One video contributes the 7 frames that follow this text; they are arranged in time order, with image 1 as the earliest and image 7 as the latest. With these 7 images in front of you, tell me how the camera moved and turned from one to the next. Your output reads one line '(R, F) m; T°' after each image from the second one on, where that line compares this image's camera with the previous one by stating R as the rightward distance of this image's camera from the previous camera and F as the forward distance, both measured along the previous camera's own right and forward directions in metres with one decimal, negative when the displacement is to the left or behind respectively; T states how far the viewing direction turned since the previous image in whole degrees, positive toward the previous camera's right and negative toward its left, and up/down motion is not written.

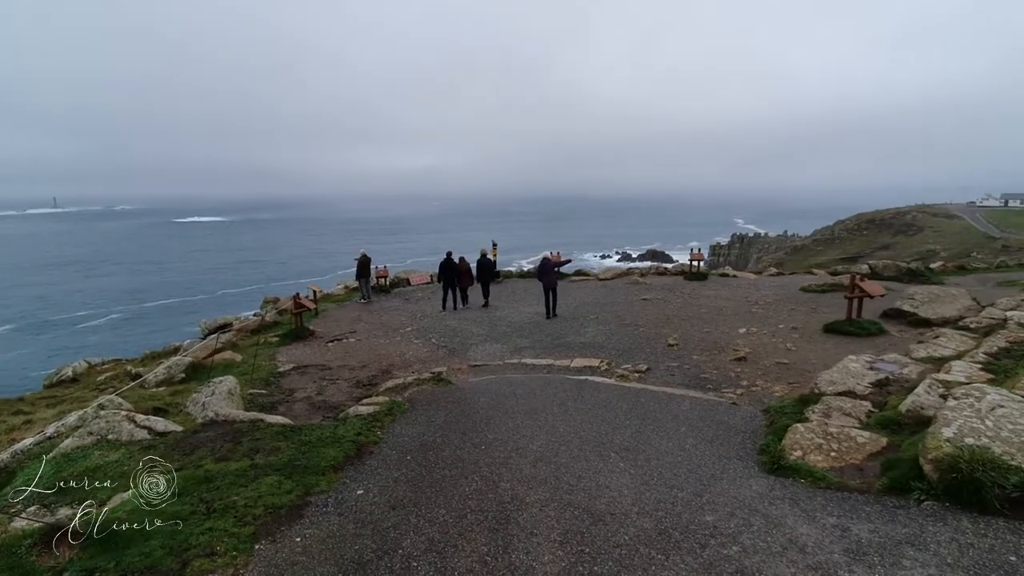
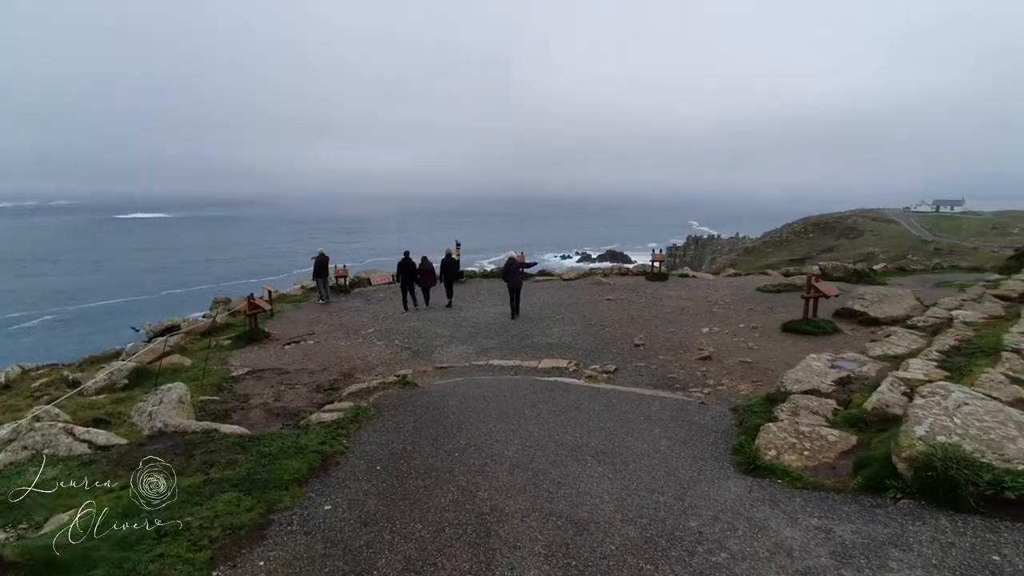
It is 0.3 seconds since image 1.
(-0.2, +0.2) m; +4°
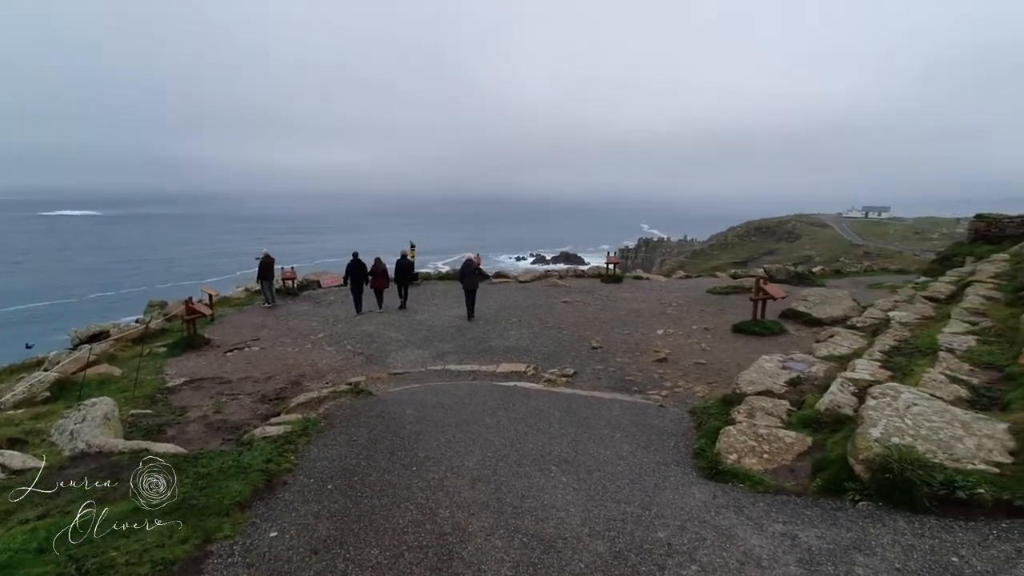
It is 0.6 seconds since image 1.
(-0.1, +0.2) m; +5°
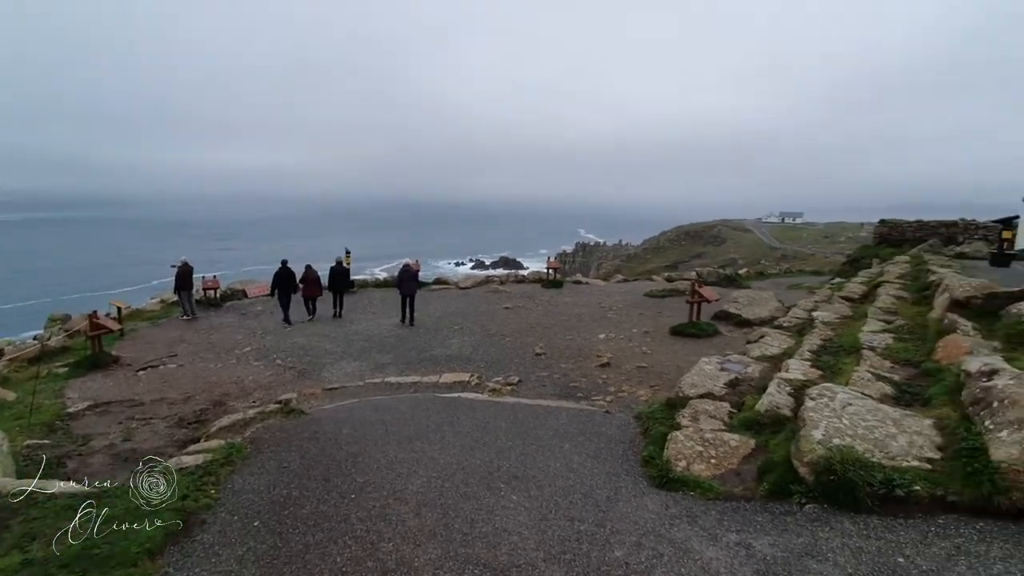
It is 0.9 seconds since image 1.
(0.0, +0.2) m; +7°
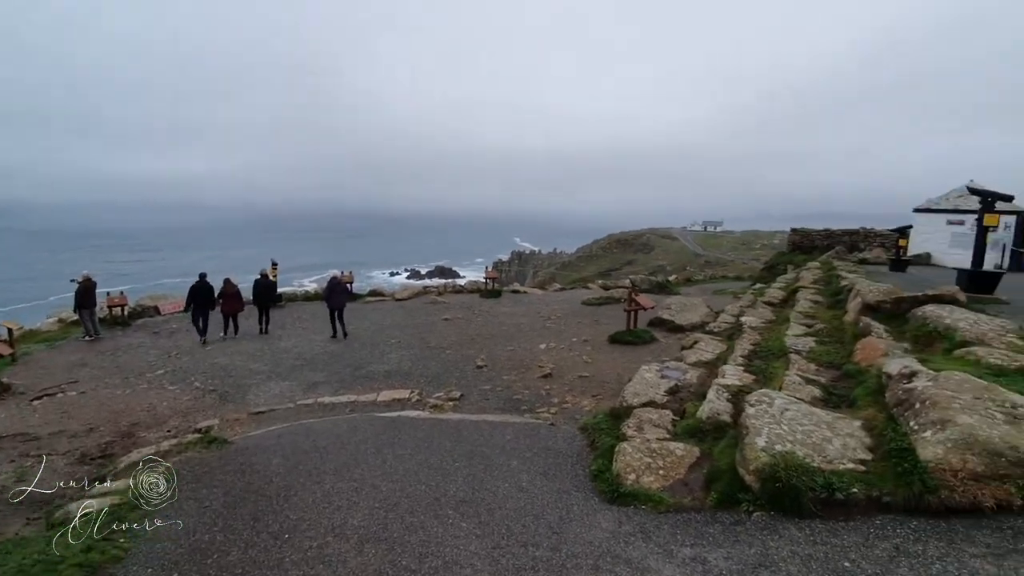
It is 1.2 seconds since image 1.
(-0.1, +0.2) m; +7°
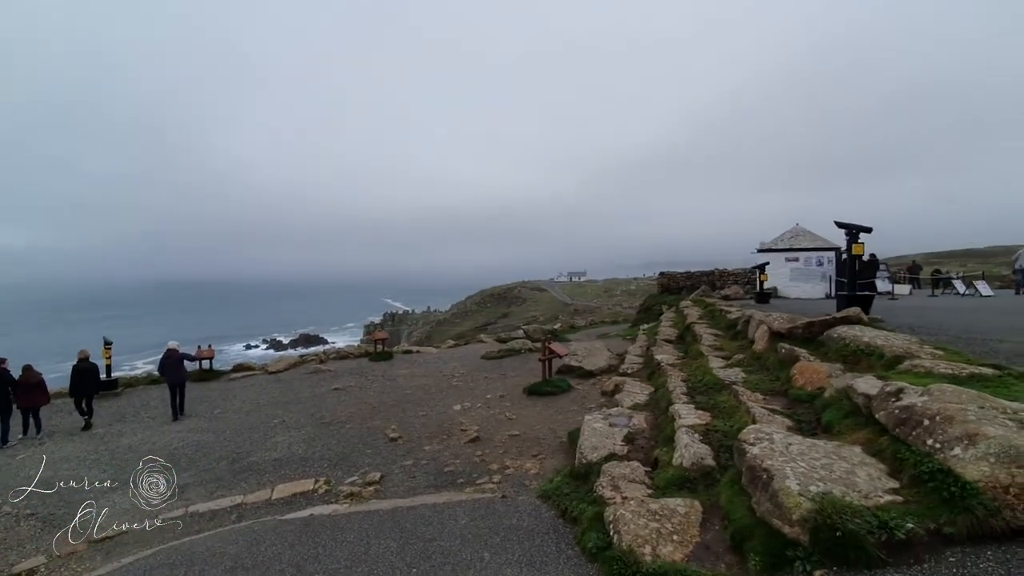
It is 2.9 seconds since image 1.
(-0.9, +1.0) m; +14°
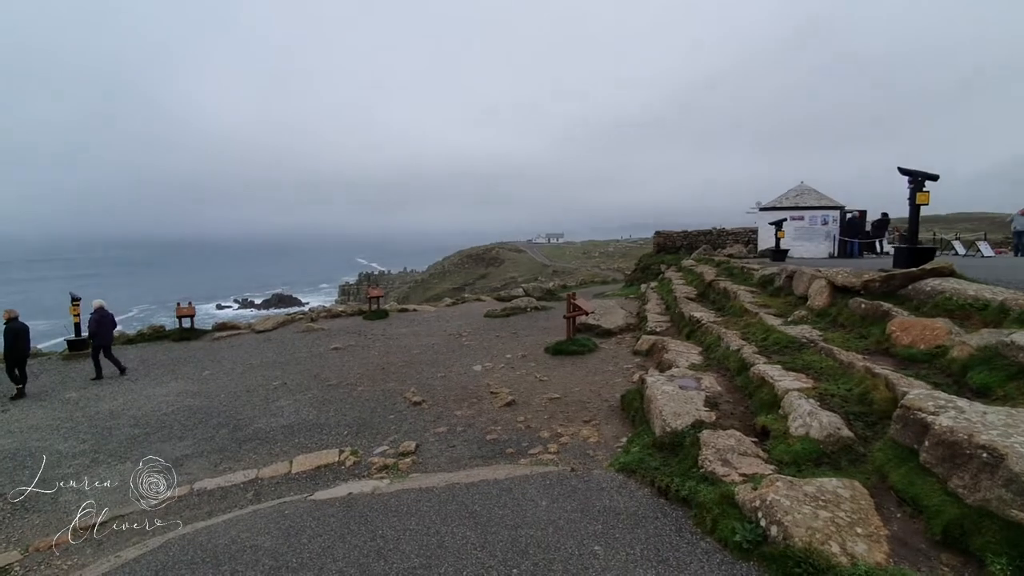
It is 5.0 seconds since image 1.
(-1.2, +1.2) m; +3°
